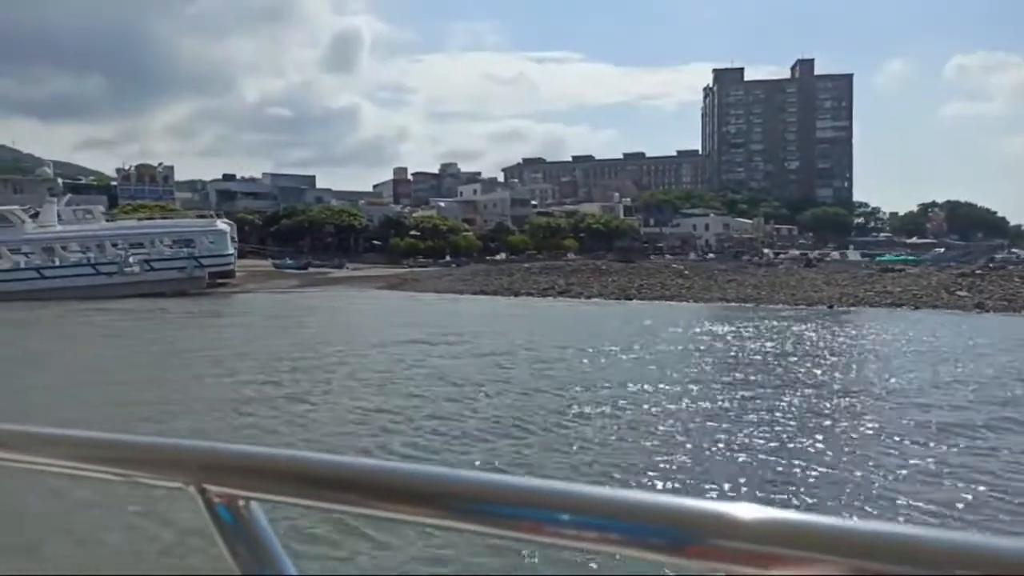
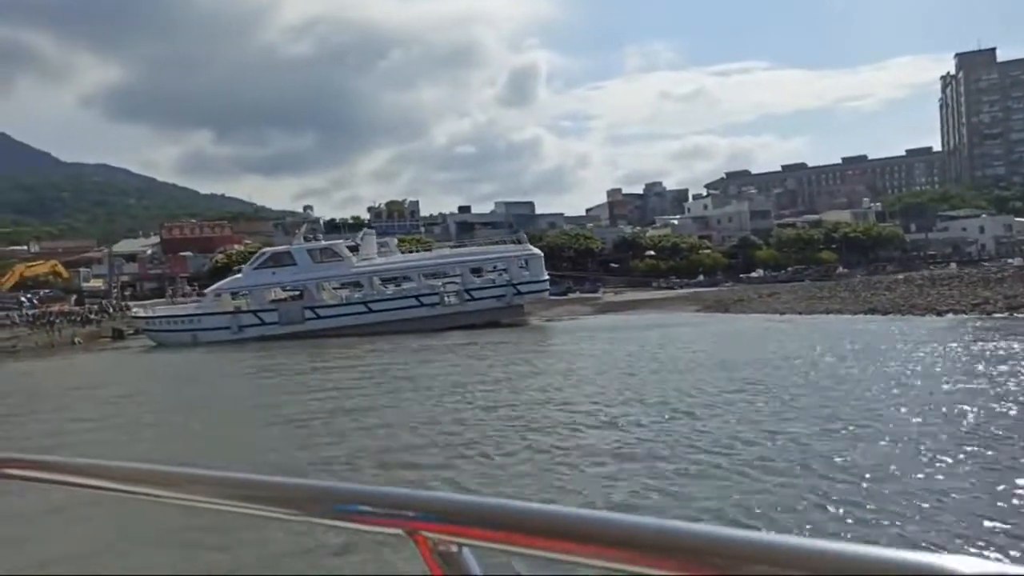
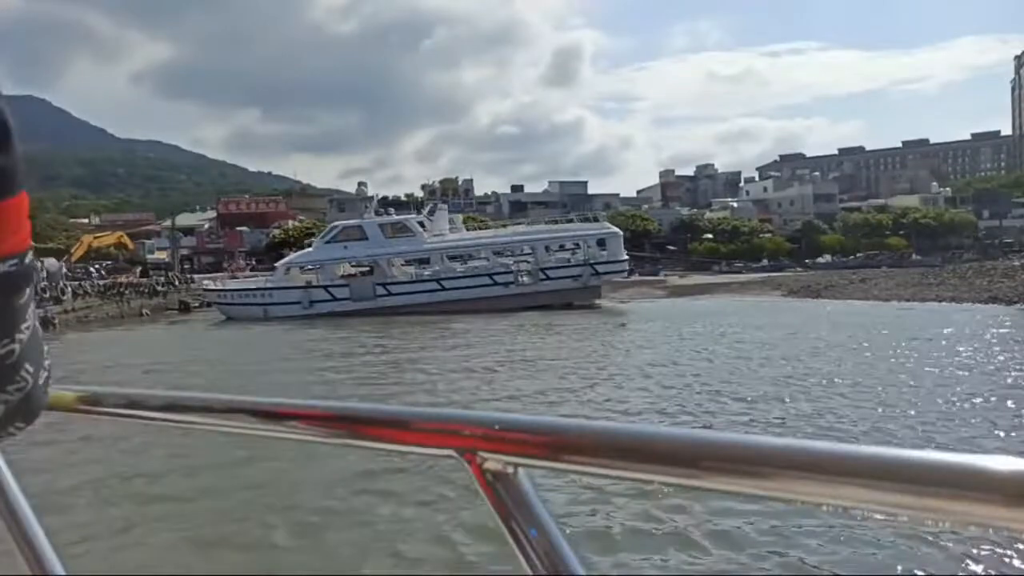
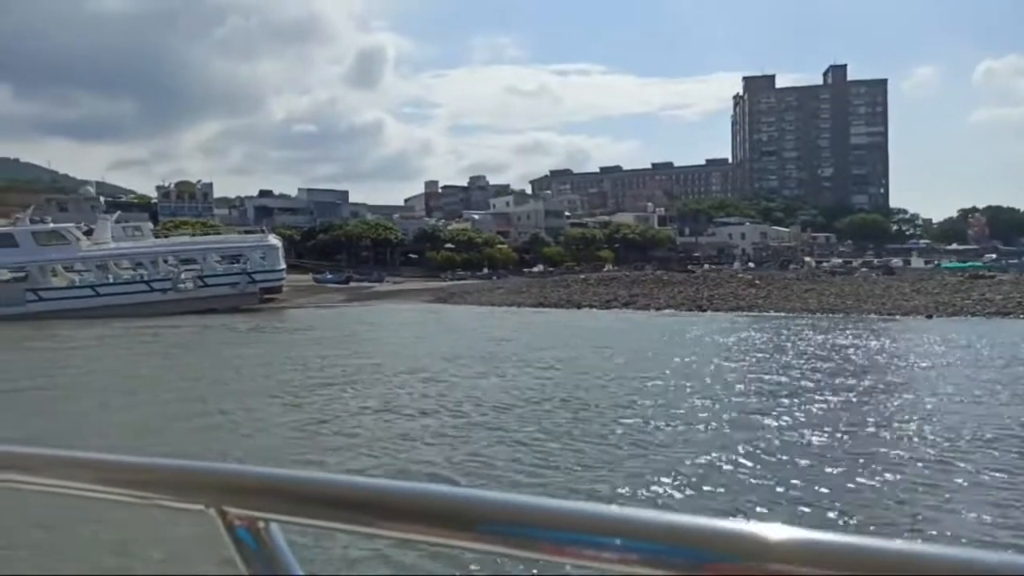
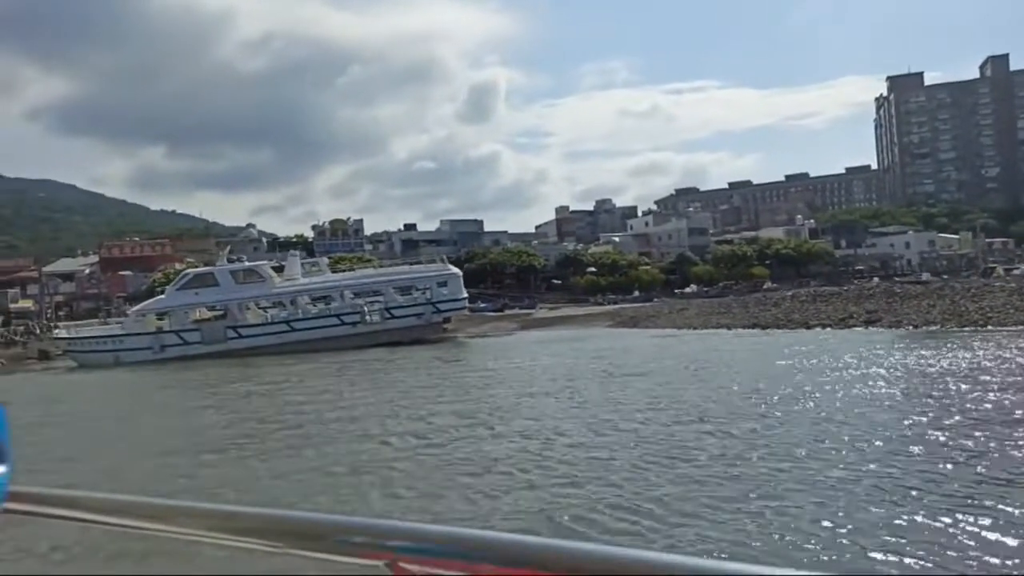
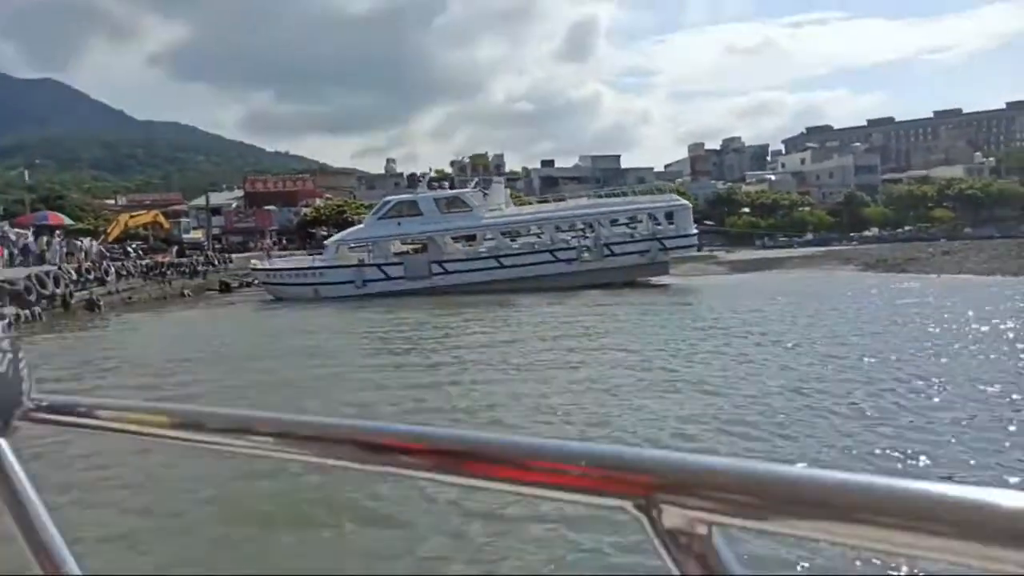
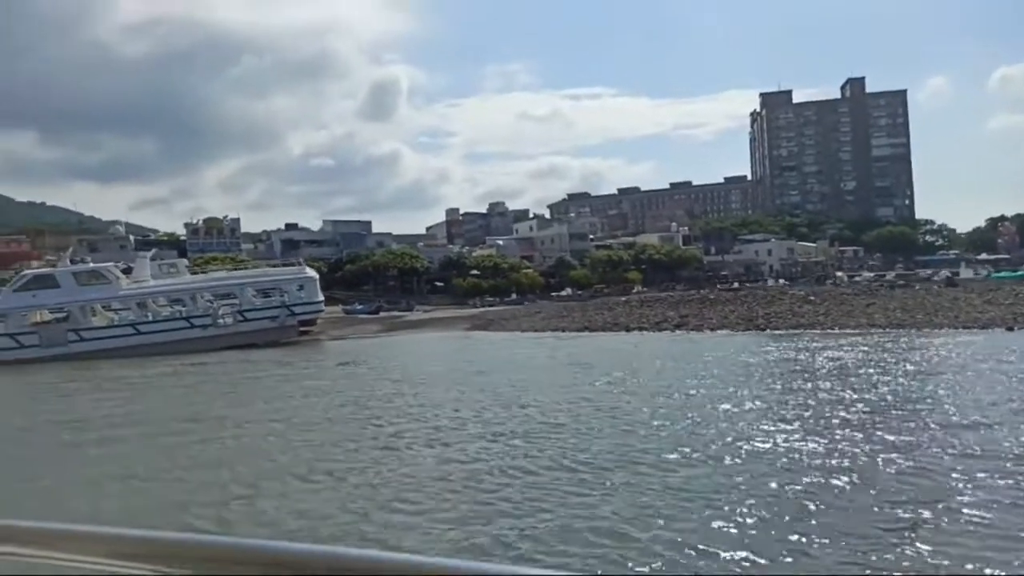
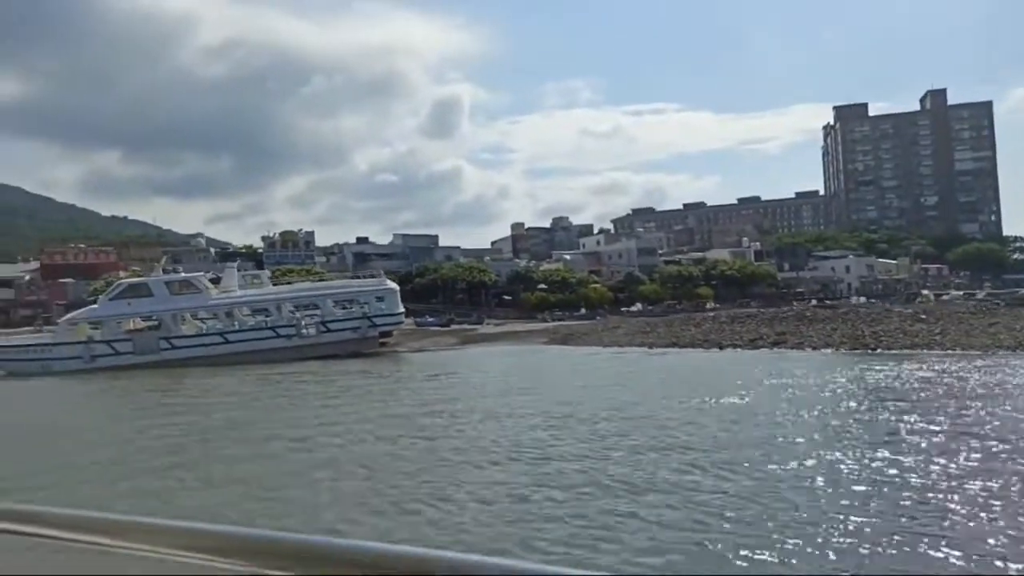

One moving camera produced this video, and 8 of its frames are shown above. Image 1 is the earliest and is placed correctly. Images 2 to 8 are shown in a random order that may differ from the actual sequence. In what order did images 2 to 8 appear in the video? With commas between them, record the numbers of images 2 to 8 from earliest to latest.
4, 7, 8, 5, 2, 3, 6
